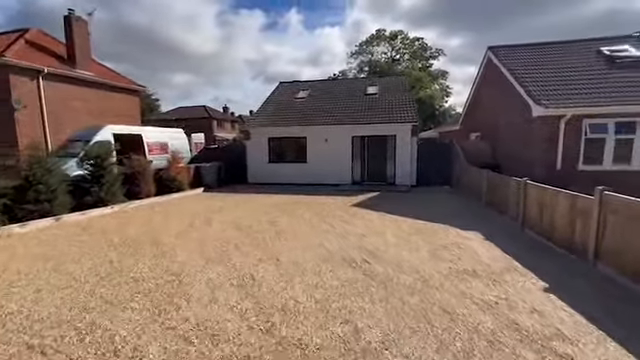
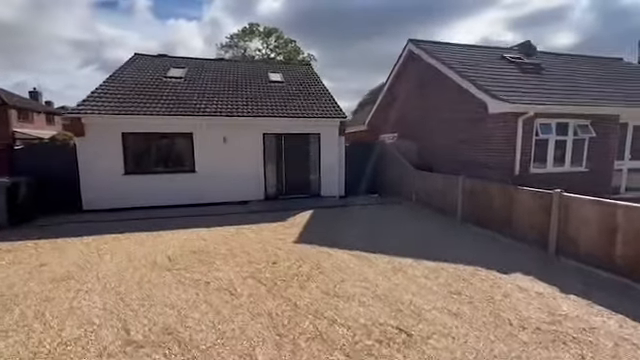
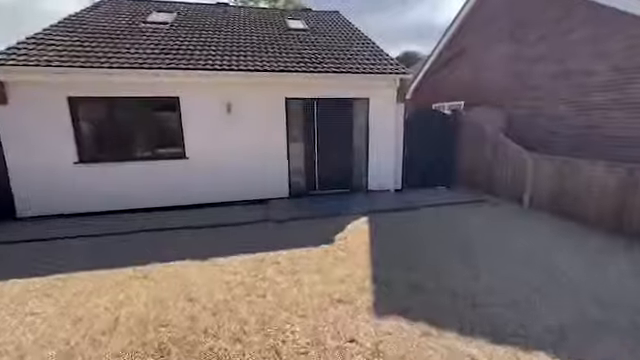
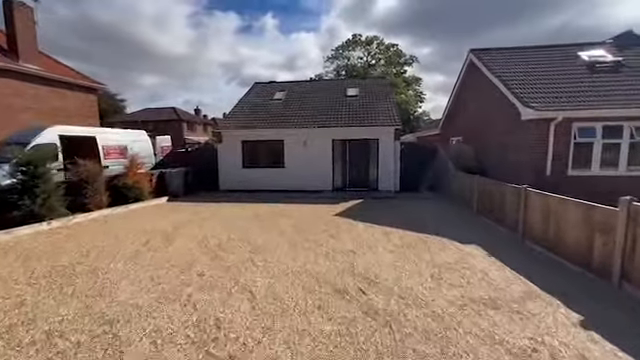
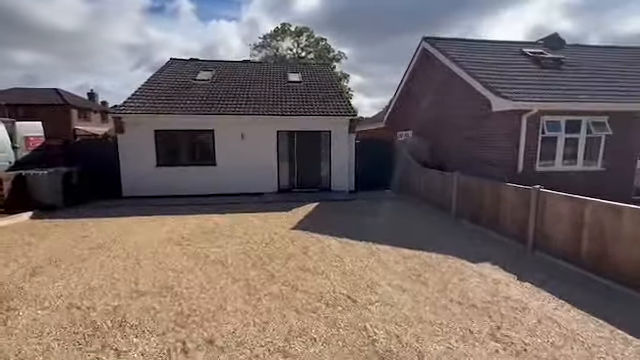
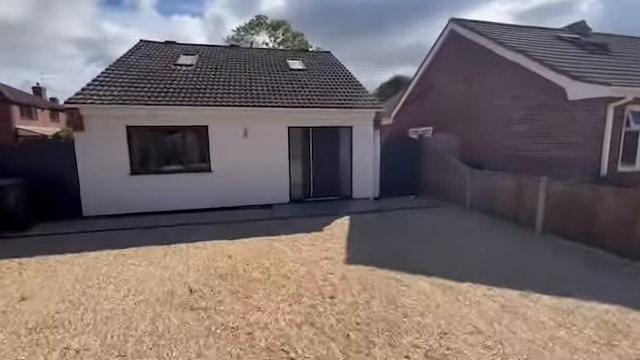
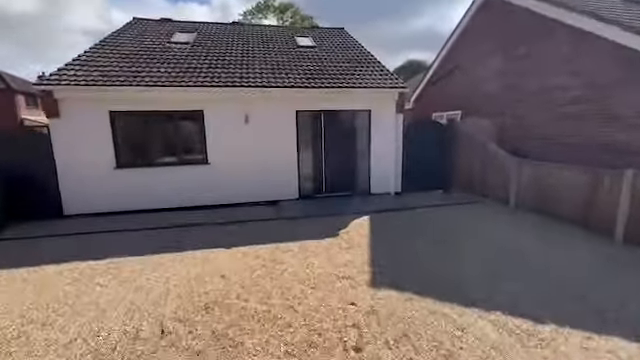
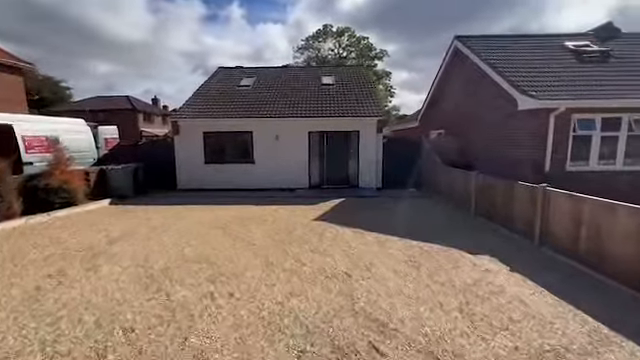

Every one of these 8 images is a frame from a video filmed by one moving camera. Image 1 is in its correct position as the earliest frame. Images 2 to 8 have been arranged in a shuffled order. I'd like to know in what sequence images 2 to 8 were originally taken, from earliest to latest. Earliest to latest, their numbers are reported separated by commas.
4, 8, 5, 2, 6, 7, 3
